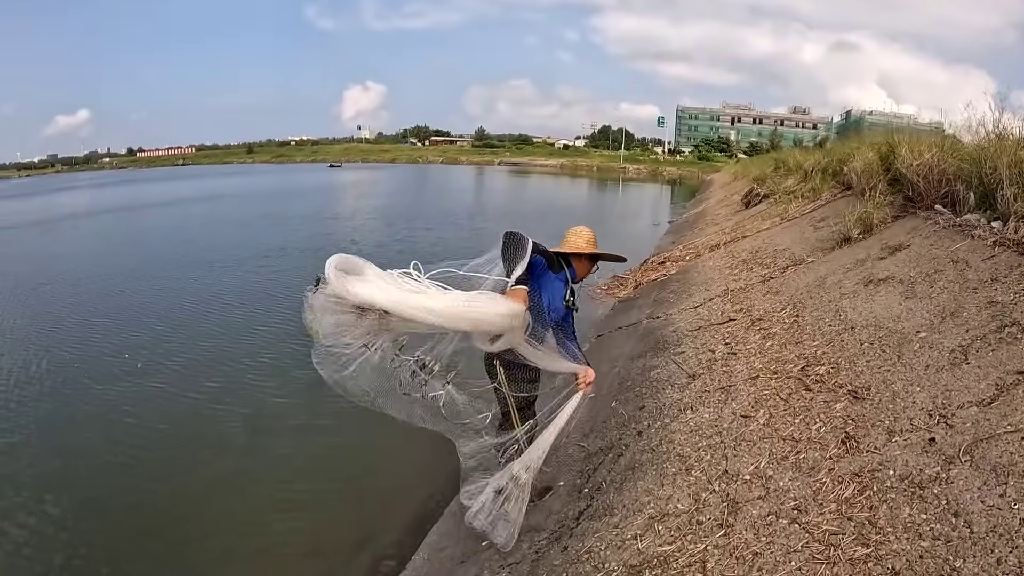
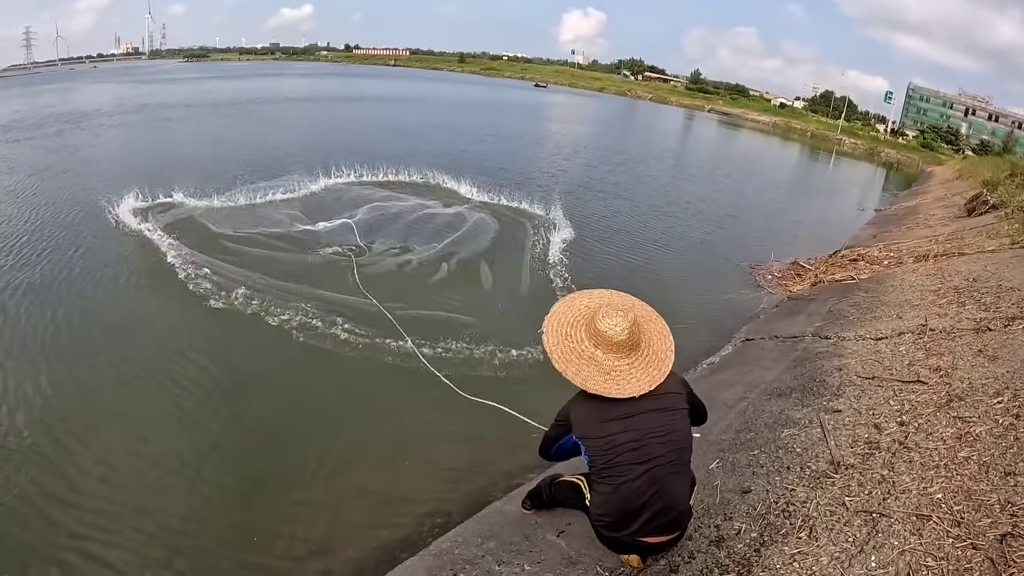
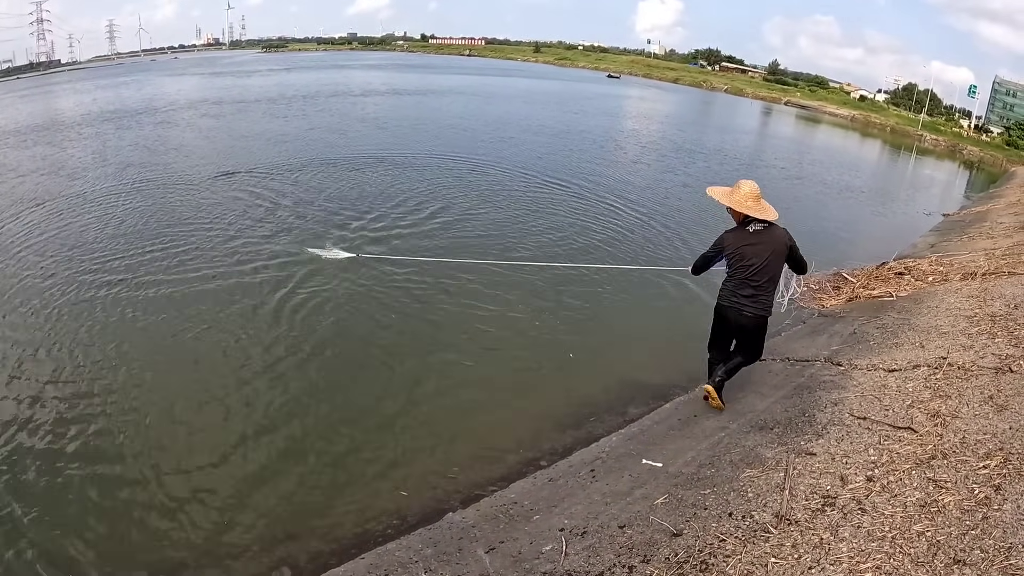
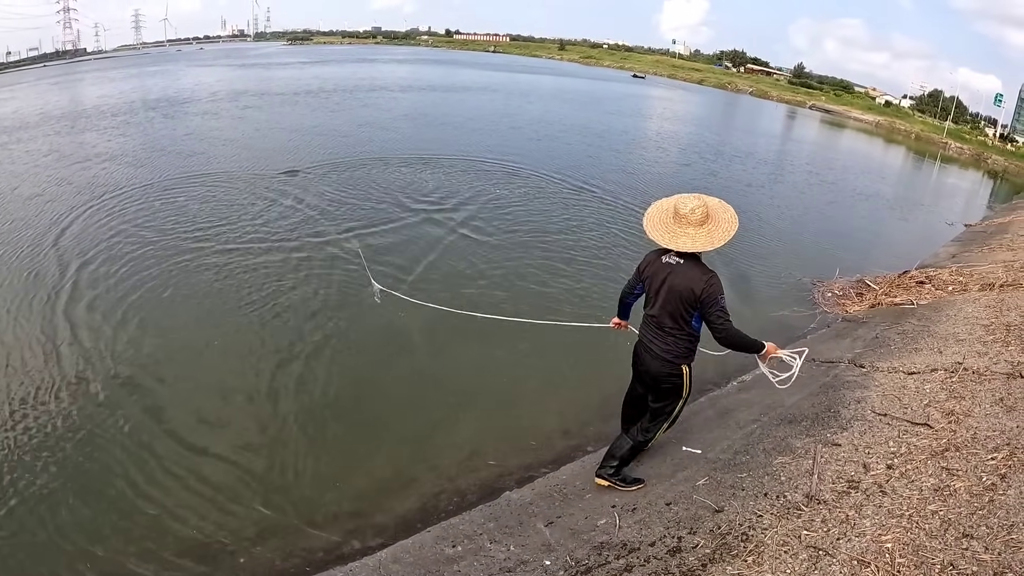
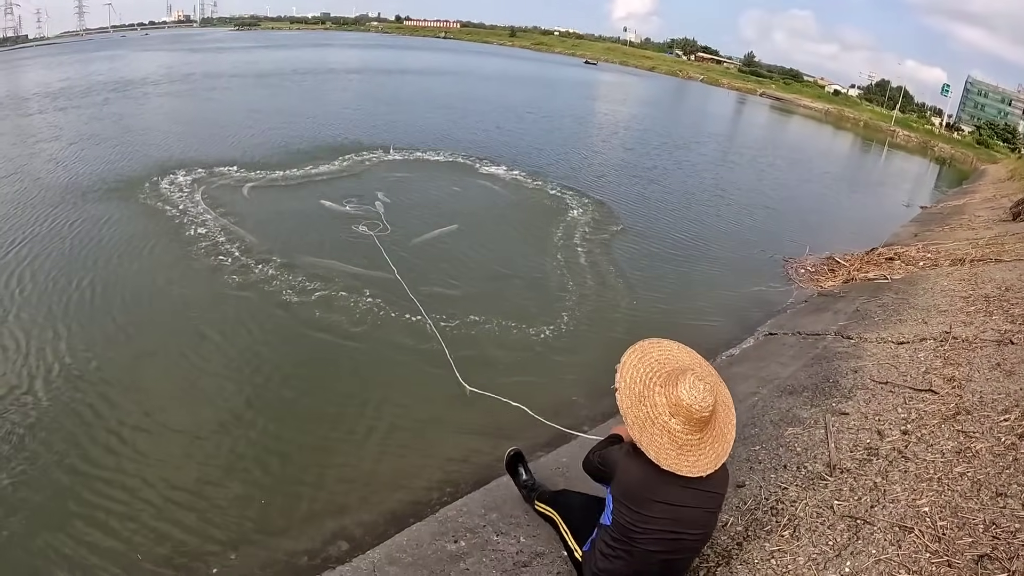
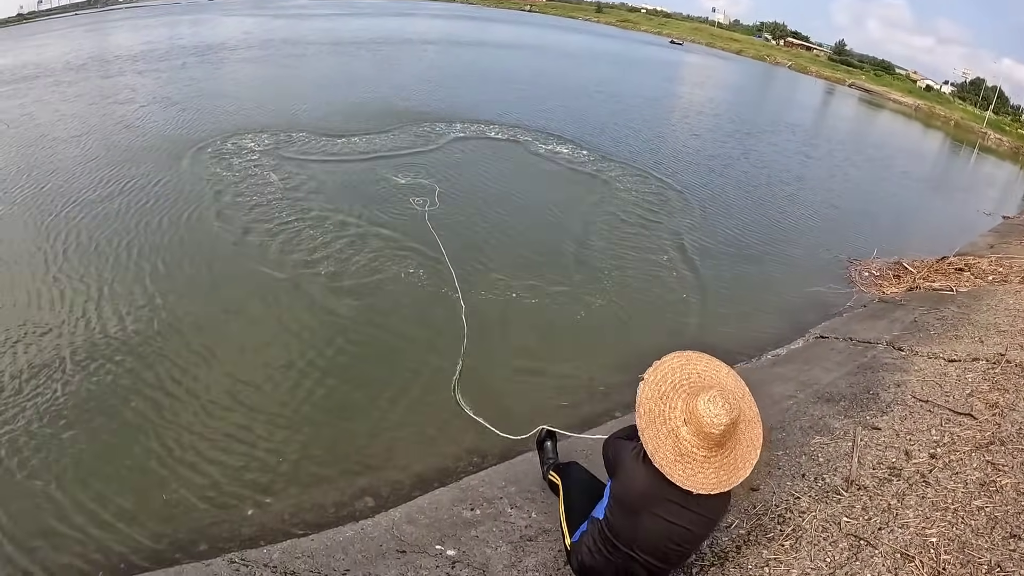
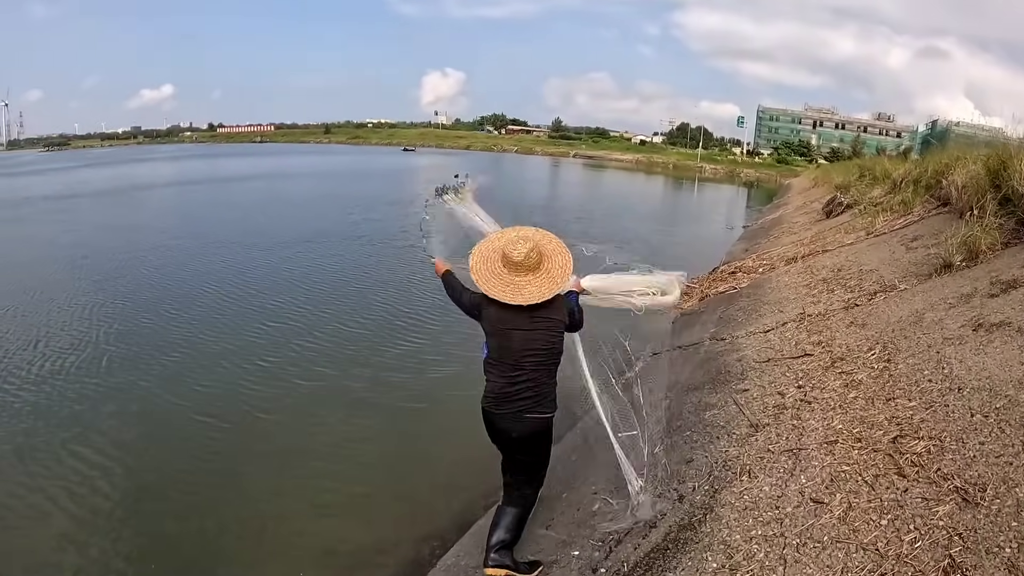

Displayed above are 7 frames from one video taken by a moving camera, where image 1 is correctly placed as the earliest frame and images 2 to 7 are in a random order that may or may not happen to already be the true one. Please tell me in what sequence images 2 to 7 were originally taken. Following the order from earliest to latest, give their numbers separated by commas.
7, 2, 5, 6, 4, 3
